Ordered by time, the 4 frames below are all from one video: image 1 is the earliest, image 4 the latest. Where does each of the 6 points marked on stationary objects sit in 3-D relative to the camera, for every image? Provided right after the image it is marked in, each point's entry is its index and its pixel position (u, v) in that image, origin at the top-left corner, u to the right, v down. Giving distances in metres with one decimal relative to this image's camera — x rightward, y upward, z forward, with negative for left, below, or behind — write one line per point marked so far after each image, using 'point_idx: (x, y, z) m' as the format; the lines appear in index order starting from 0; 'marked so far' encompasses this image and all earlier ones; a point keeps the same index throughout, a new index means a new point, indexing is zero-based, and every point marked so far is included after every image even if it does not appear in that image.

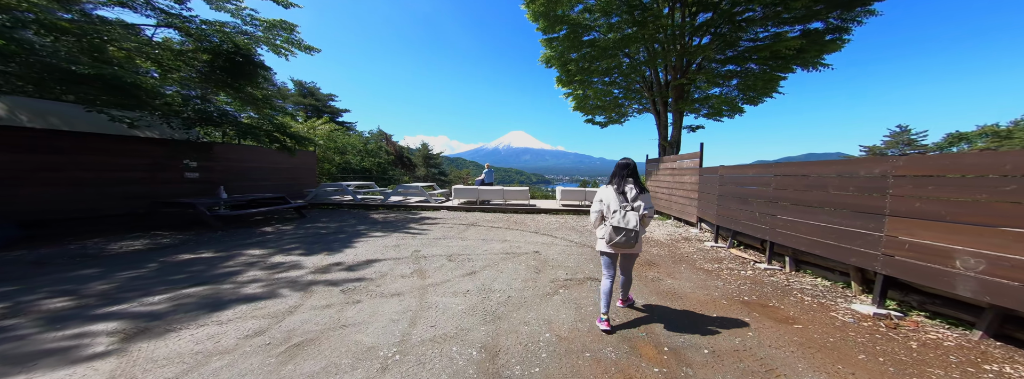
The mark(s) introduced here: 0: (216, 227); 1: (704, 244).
0: (-5.7, -0.7, +5.6) m
1: (+3.5, -1.0, +5.4) m
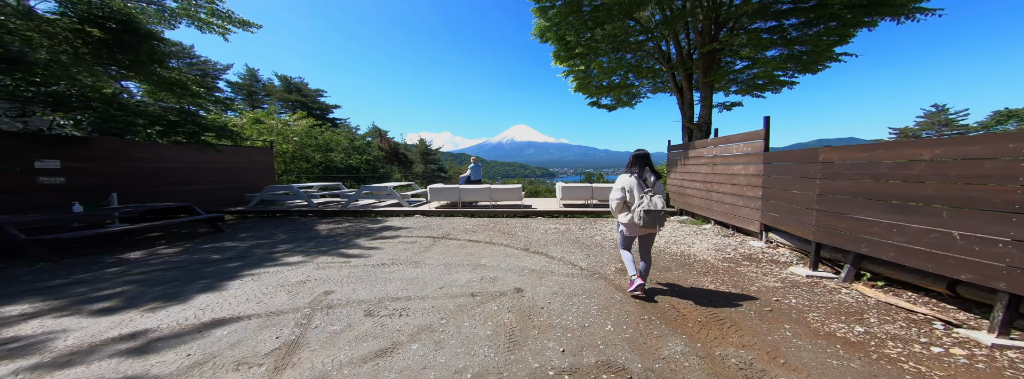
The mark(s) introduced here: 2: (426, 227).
0: (-6.0, -0.8, +3.8) m
1: (+3.1, -0.9, +3.4) m
2: (-1.9, -0.8, +6.7) m
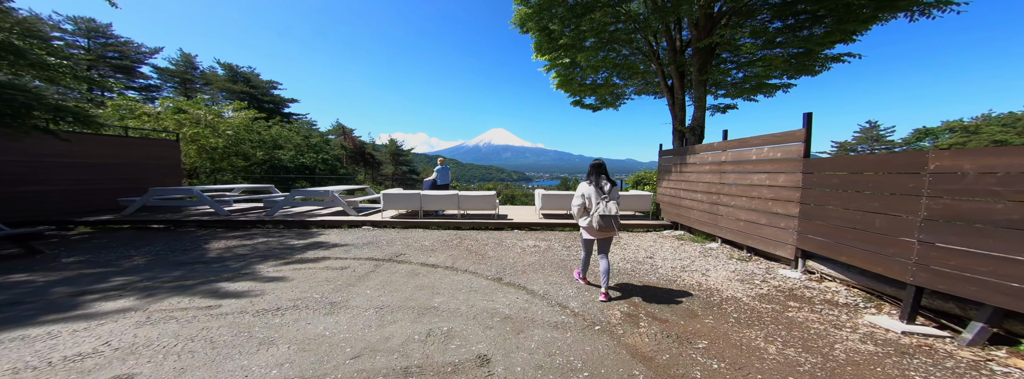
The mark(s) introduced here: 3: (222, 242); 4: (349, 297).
0: (-6.3, -0.8, +2.0) m
1: (+2.8, -1.1, +2.4) m
2: (-2.5, -0.9, +5.2) m
3: (-4.5, -0.8, +4.6) m
4: (-1.7, -1.1, +3.1) m
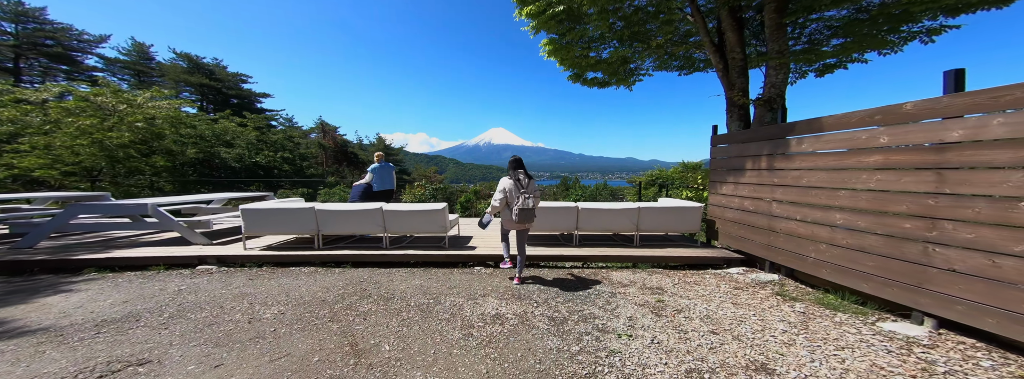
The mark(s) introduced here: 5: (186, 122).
0: (-7.0, -0.8, -0.8) m
1: (+2.2, -1.1, -0.6) m
2: (-3.0, -1.0, +2.4) m
3: (-5.1, -0.9, +1.8) m
4: (-2.3, -1.1, +0.2) m
5: (-12.6, +2.6, +11.4) m
